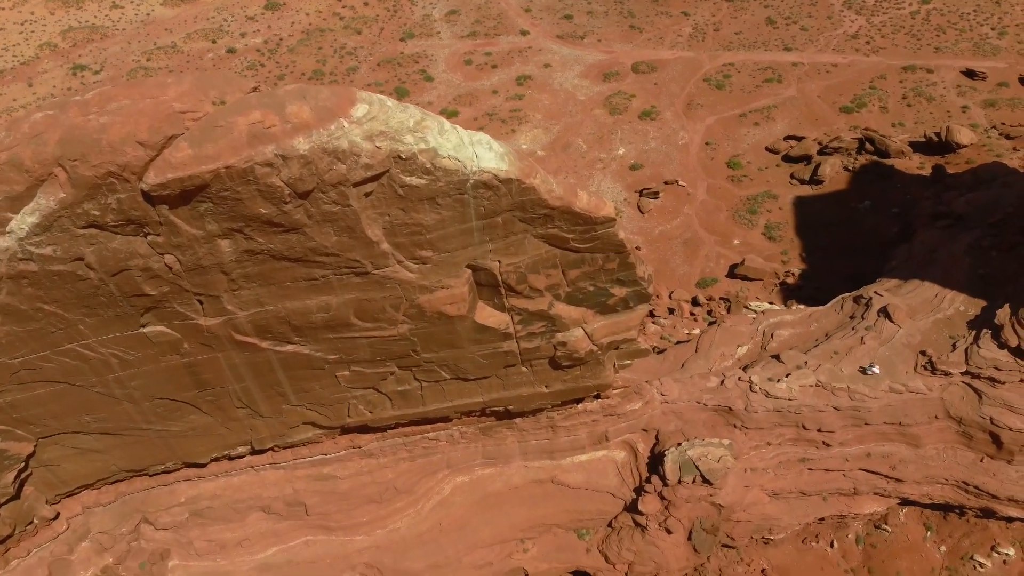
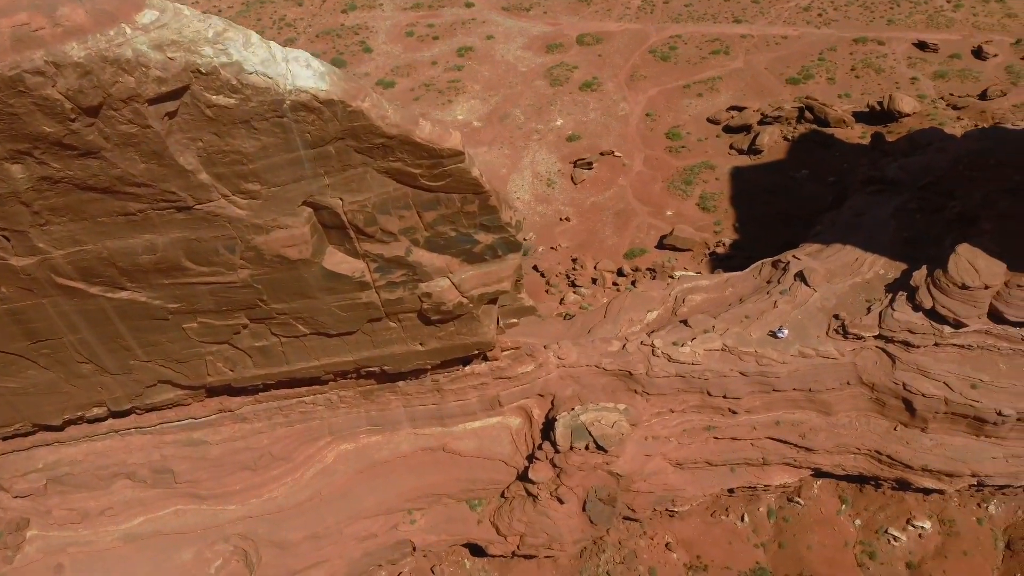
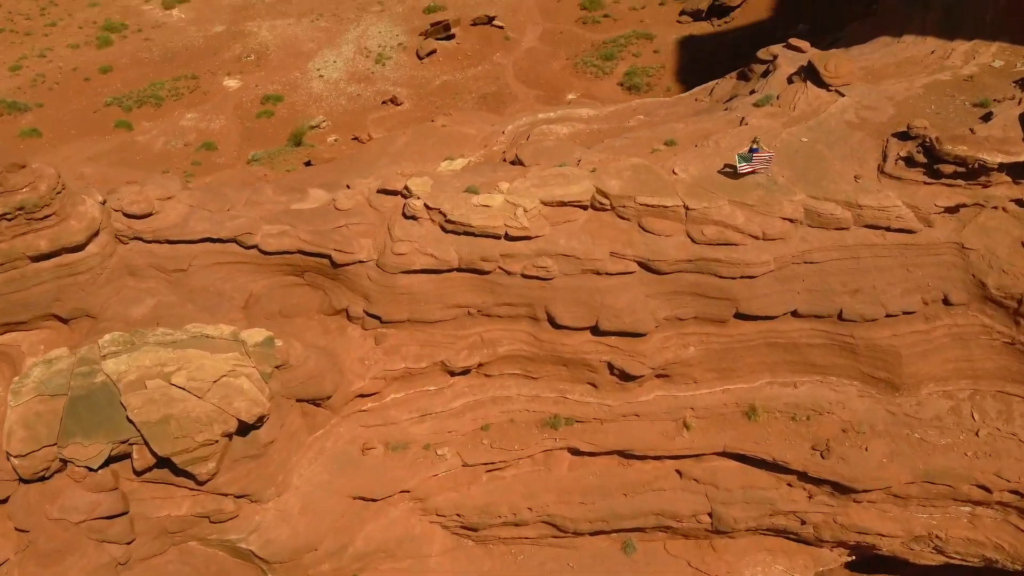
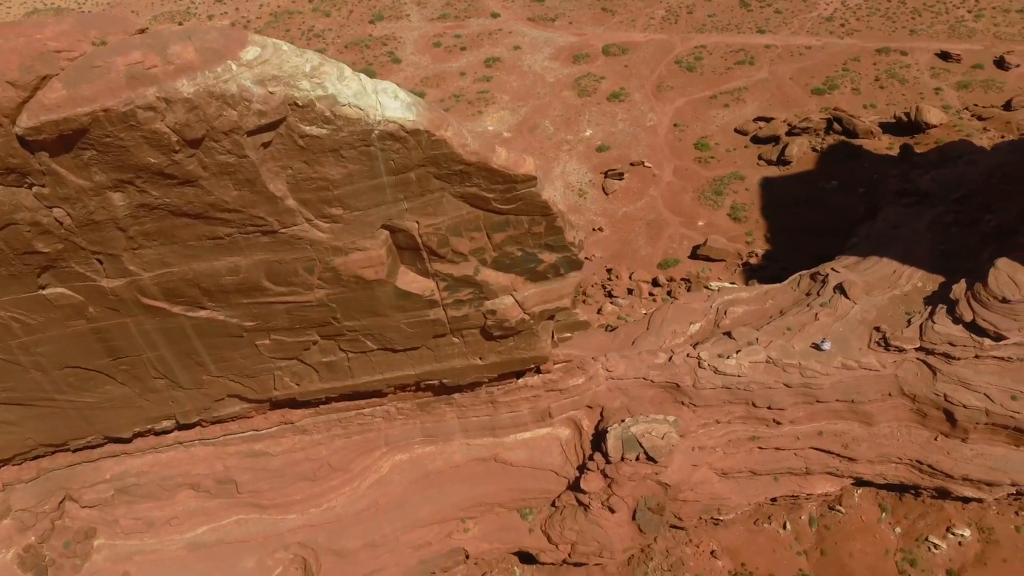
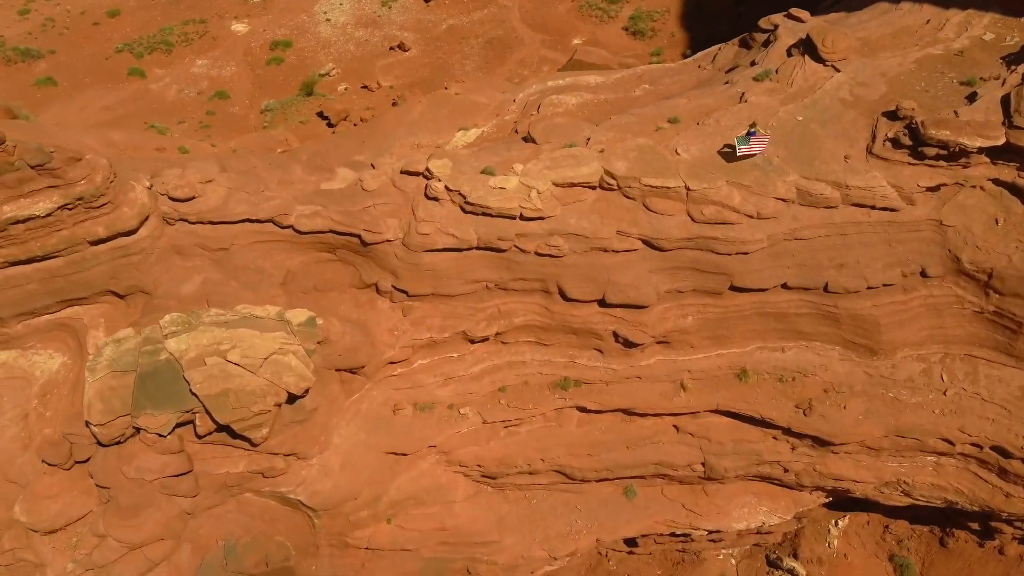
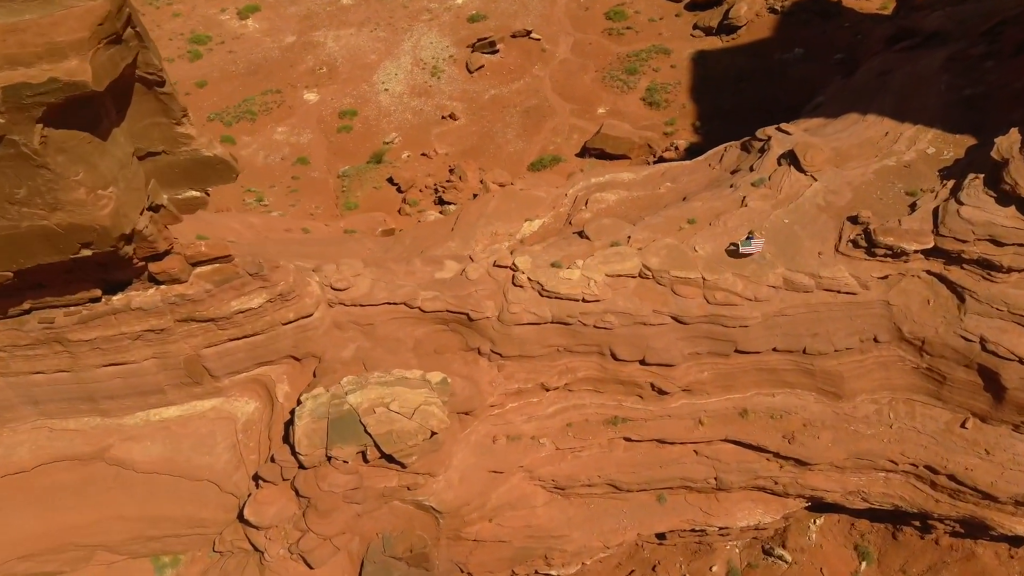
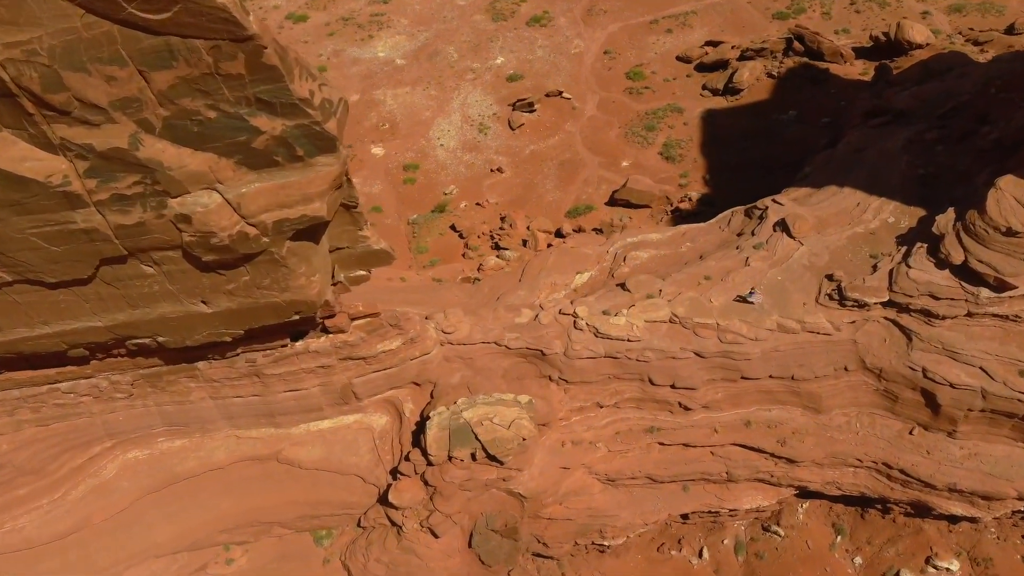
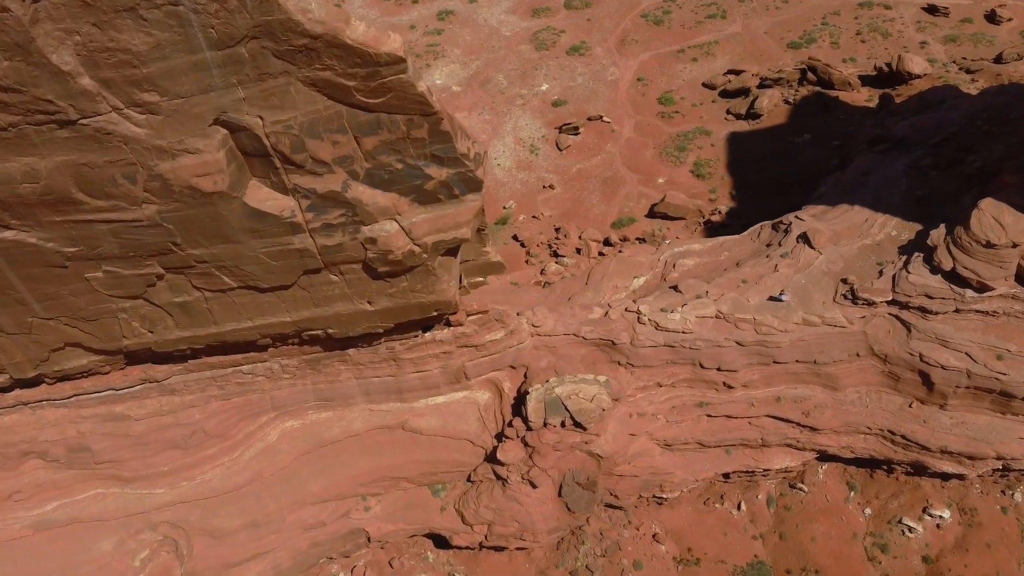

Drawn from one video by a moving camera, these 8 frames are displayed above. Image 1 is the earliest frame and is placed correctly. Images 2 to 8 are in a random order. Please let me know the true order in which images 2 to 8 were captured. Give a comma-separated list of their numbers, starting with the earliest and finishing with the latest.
4, 2, 8, 7, 6, 5, 3
